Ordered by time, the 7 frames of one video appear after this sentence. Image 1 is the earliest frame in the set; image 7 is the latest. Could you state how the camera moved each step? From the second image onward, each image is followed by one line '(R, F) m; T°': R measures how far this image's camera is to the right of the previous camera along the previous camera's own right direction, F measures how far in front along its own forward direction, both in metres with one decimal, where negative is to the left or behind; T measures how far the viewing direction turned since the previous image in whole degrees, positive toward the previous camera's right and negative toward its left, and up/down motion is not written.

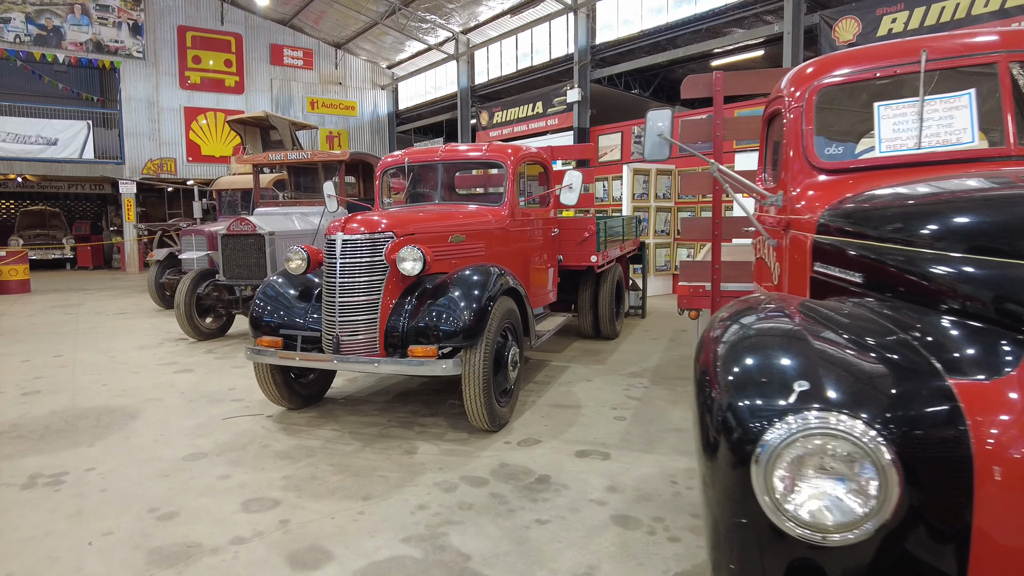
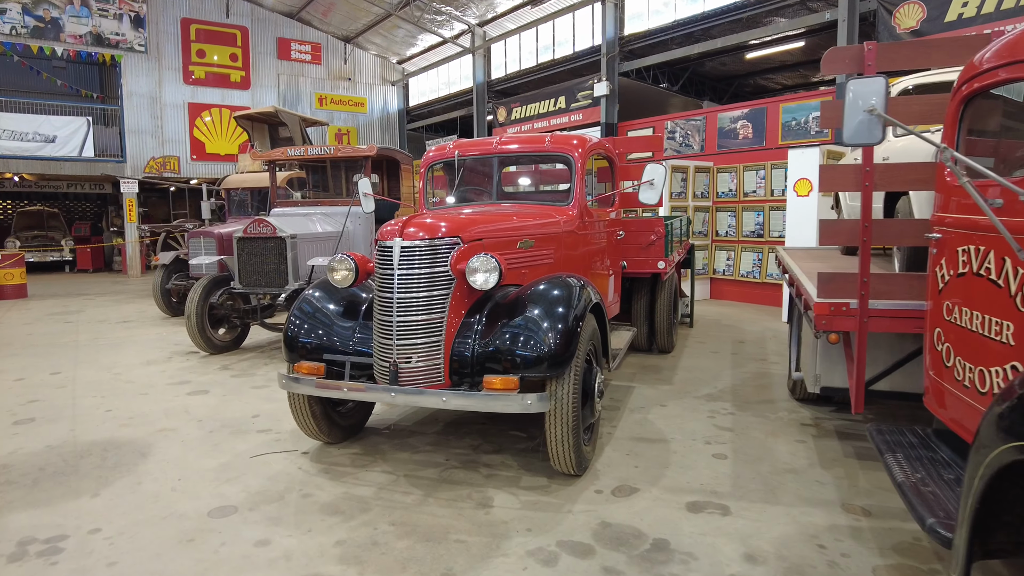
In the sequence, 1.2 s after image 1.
(-0.4, +0.6) m; 0°
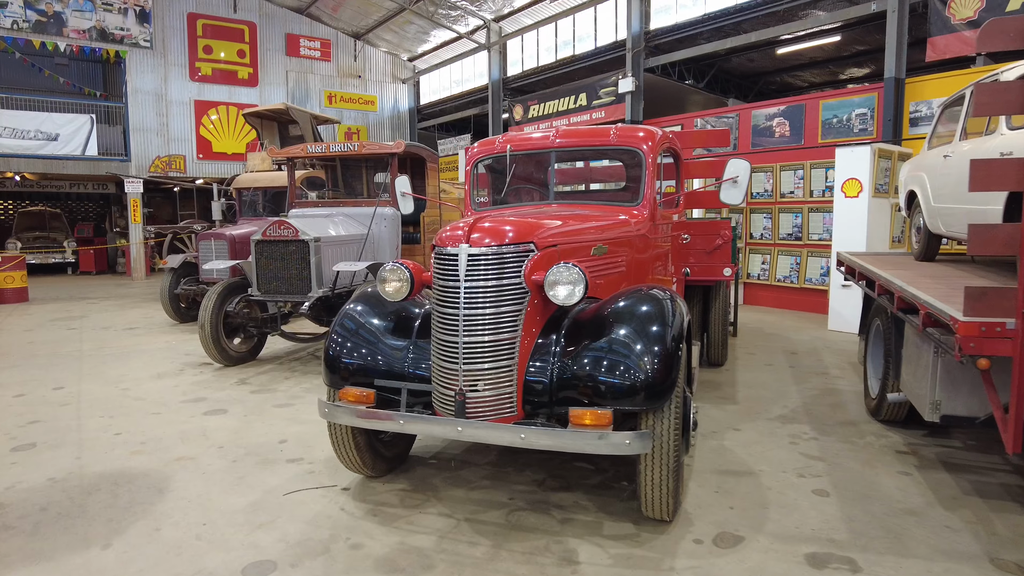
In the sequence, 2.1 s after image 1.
(-0.3, +0.4) m; 0°
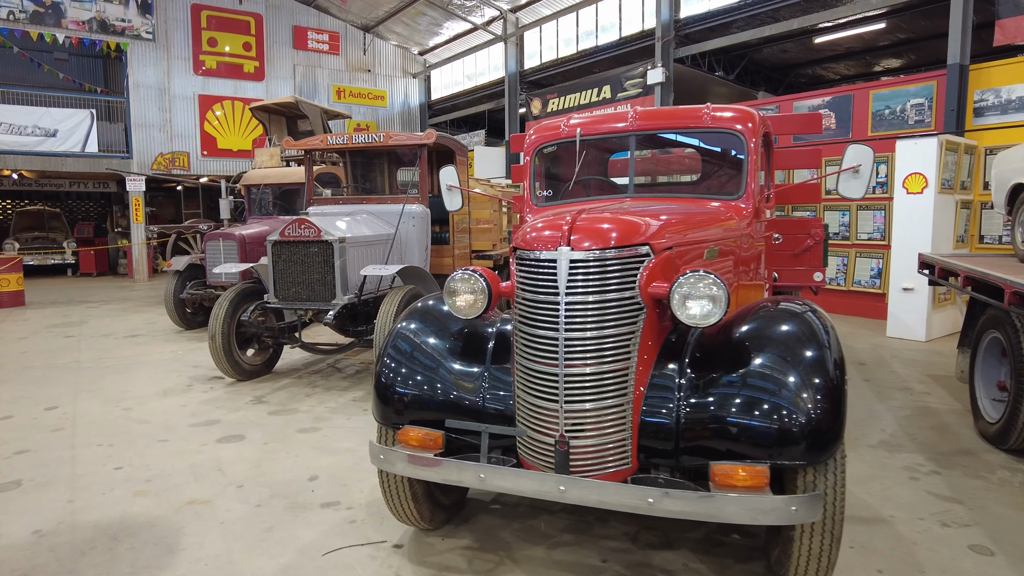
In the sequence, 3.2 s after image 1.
(-0.3, +0.6) m; 0°
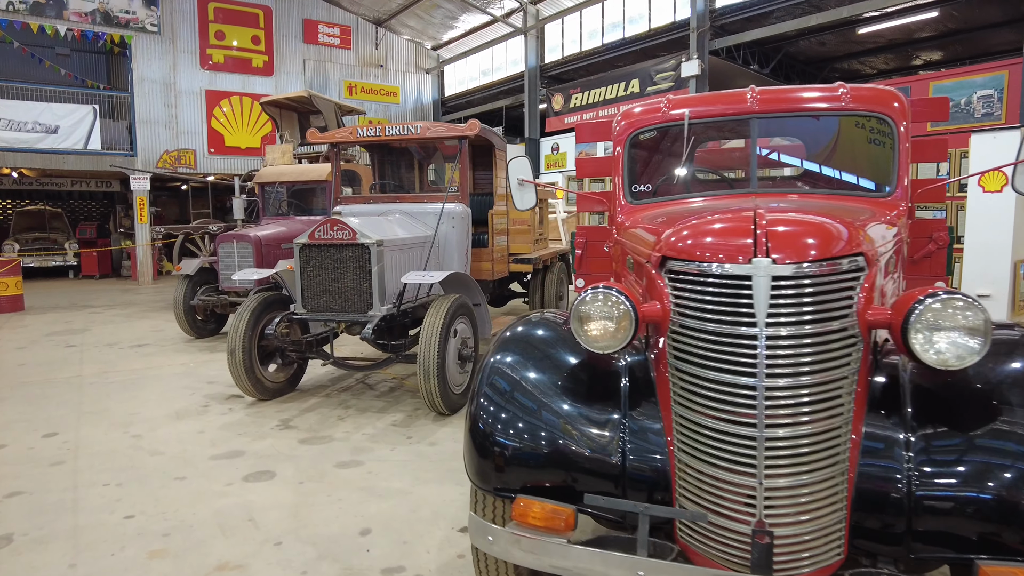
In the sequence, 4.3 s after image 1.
(-0.3, +0.5) m; 0°
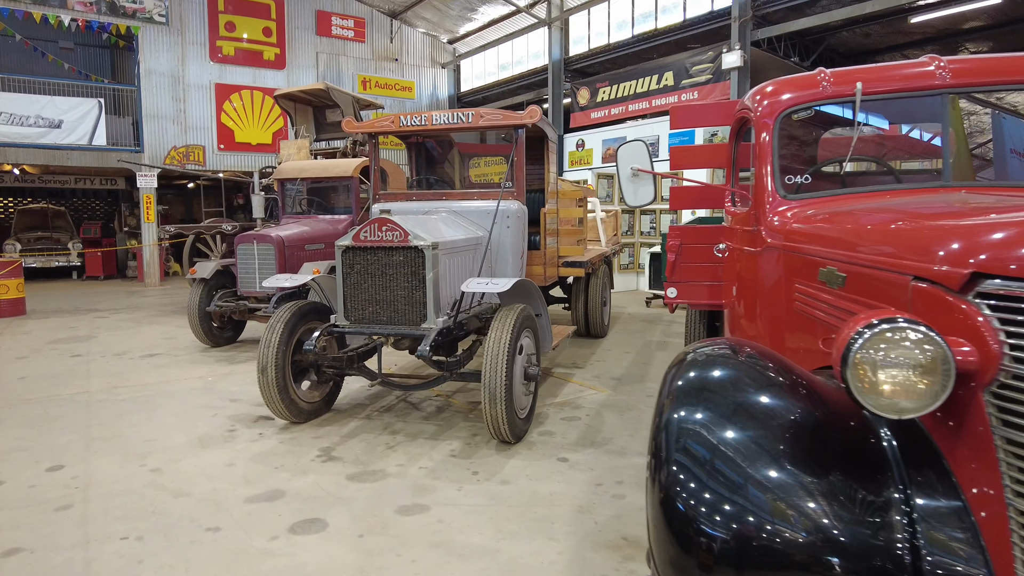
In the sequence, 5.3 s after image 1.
(-0.4, +0.5) m; 0°
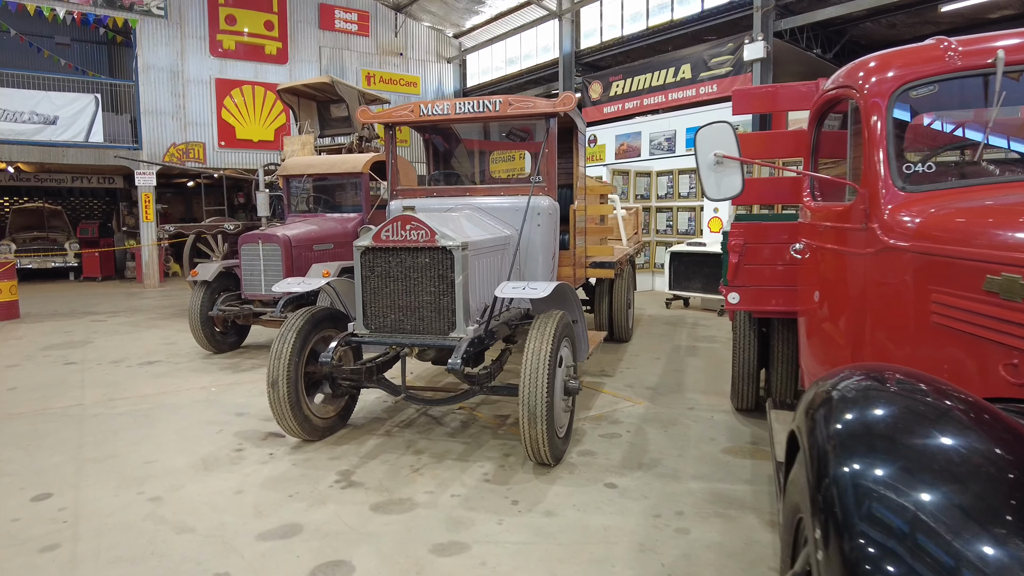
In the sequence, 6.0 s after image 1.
(-0.2, +0.4) m; 0°
